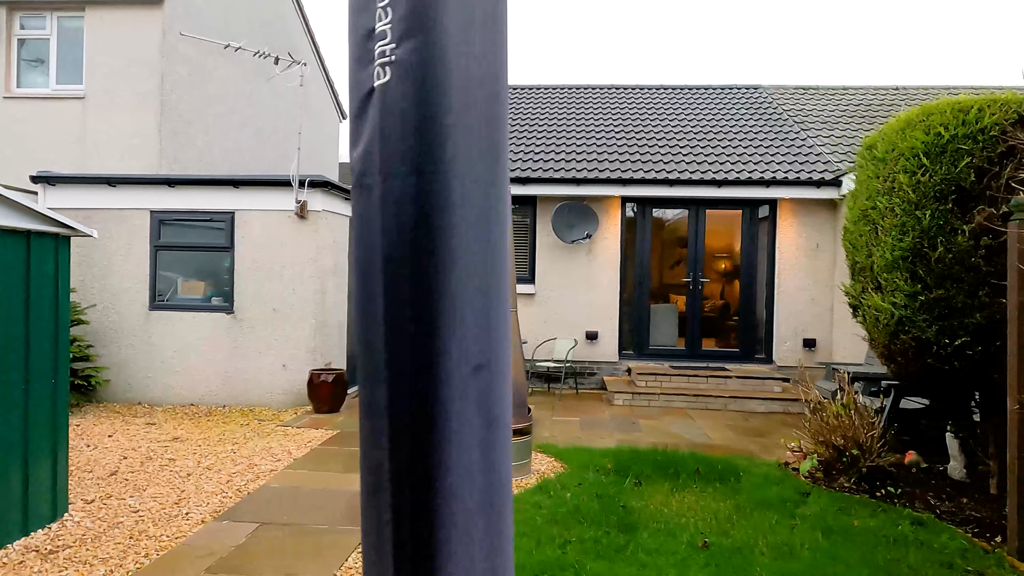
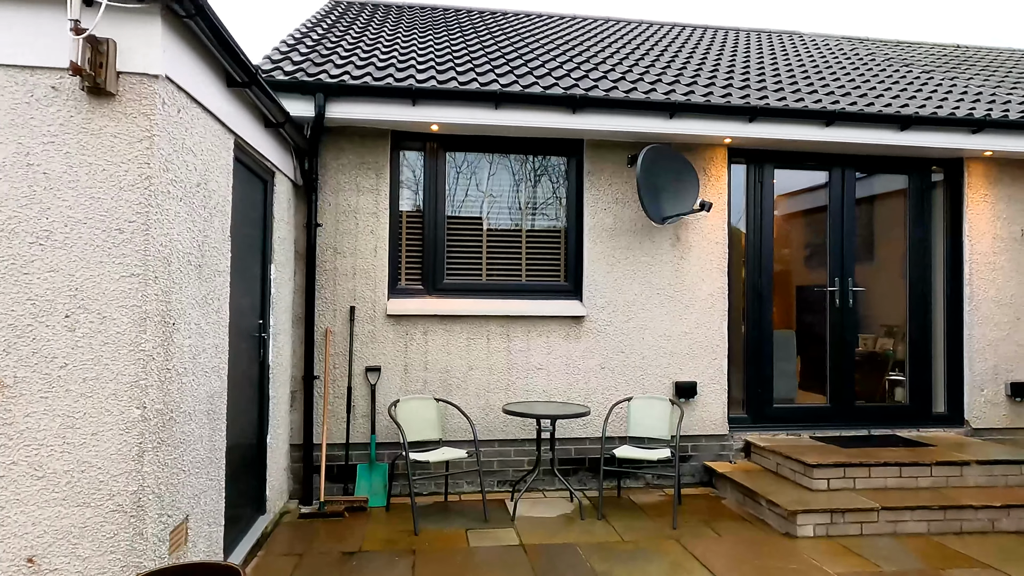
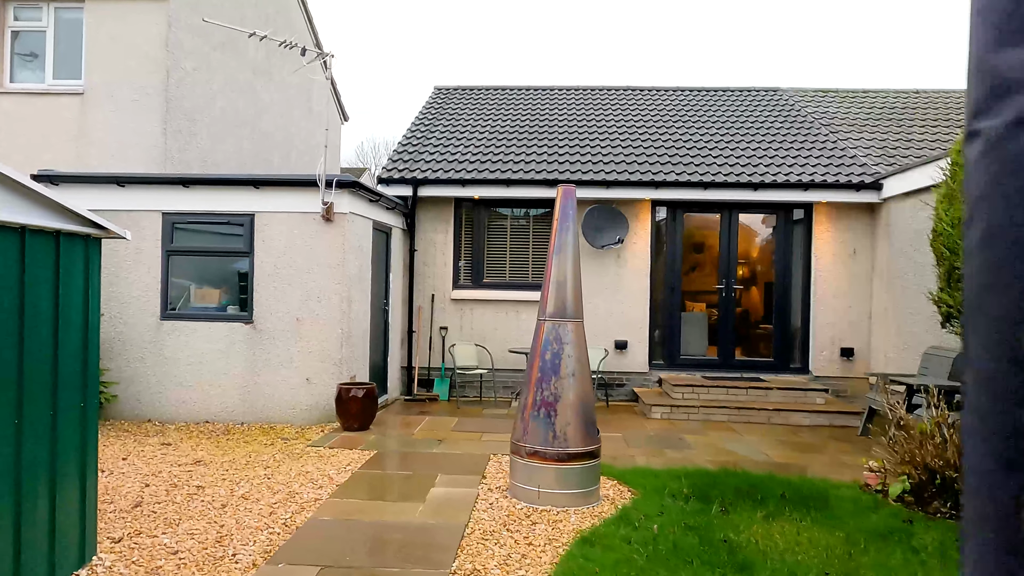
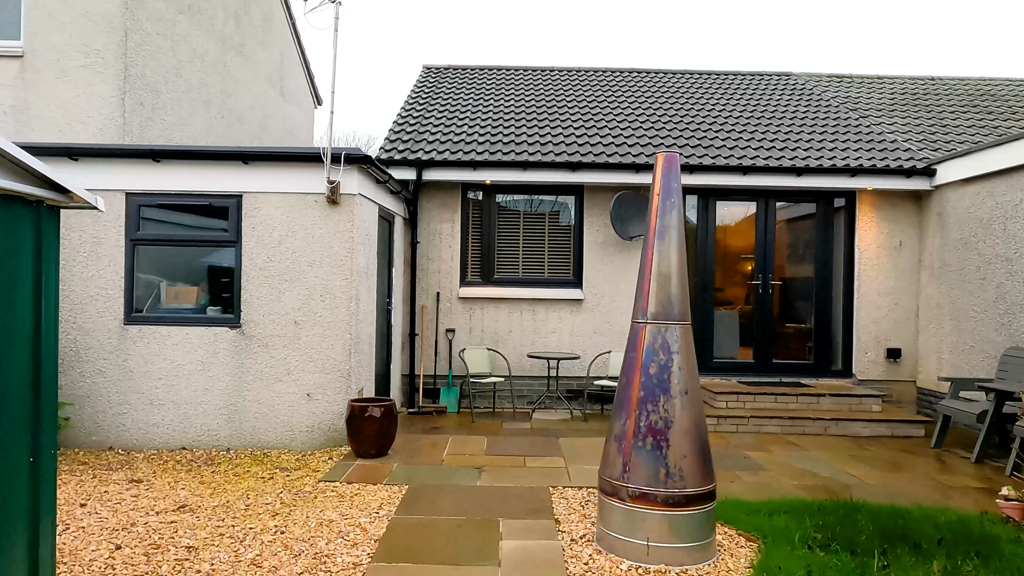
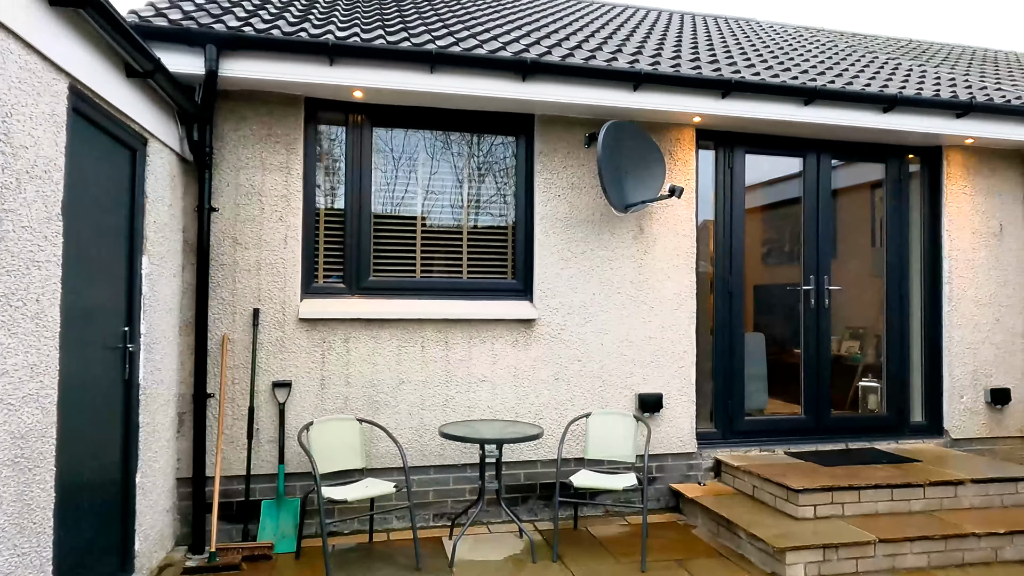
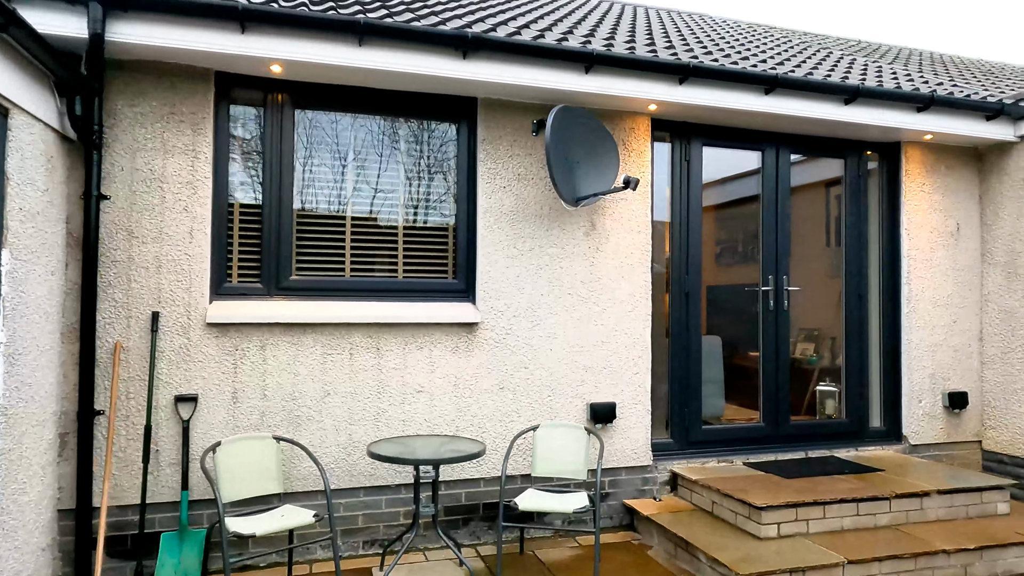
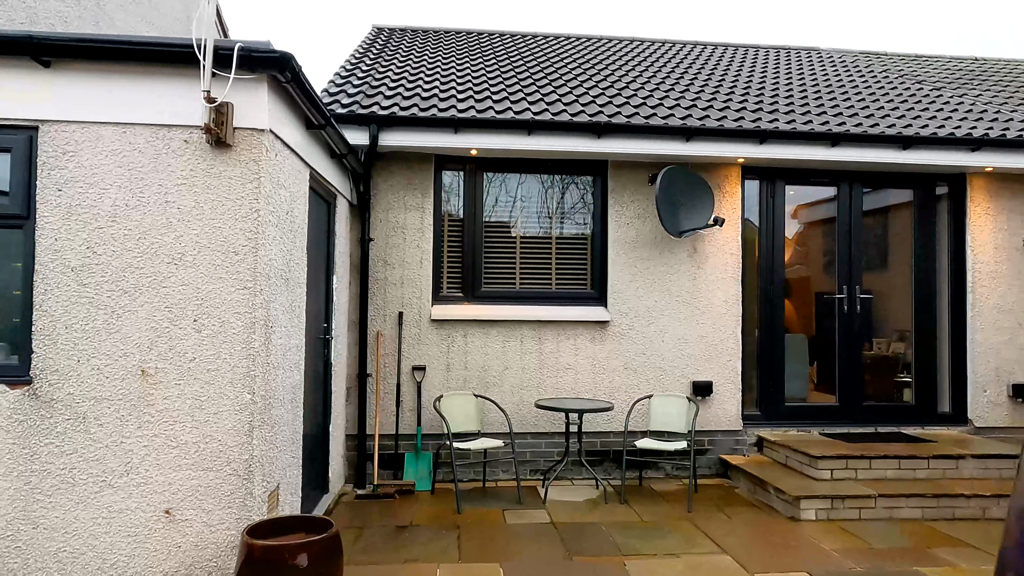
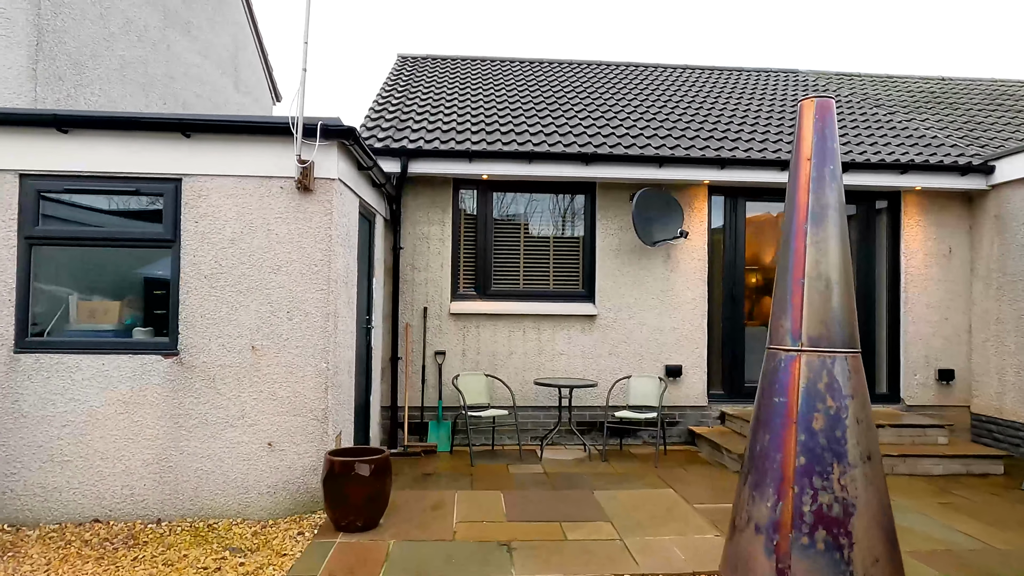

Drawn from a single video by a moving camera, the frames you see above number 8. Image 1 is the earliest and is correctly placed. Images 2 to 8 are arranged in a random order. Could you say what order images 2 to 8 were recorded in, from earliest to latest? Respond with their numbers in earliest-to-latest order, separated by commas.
3, 4, 8, 7, 2, 5, 6
